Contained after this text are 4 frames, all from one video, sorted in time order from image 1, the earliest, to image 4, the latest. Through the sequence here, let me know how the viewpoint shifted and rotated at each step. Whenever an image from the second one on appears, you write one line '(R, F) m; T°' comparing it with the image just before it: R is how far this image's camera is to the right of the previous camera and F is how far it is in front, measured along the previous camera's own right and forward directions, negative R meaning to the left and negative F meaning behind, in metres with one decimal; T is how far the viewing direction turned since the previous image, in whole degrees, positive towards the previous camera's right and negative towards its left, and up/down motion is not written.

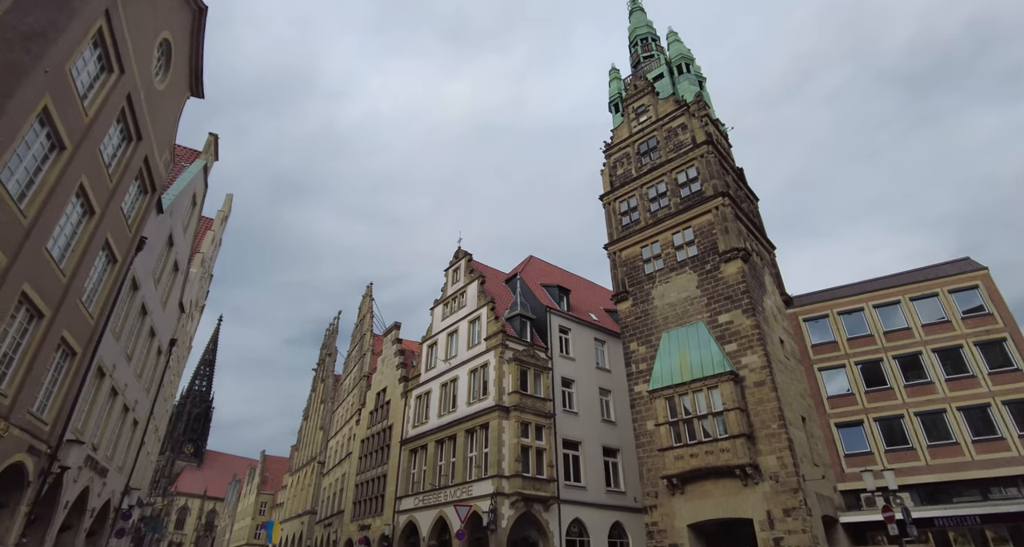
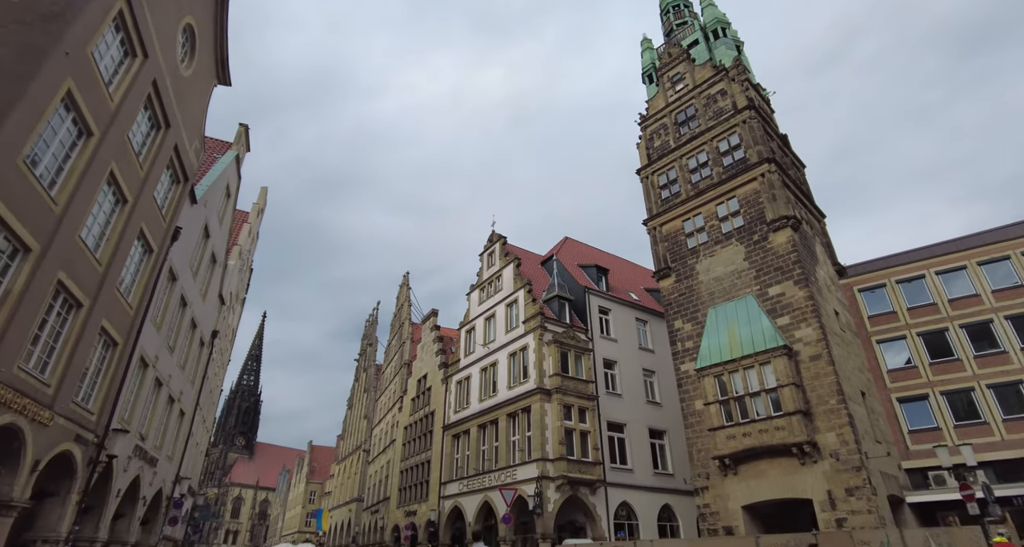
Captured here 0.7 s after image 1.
(-0.1, +0.6) m; -4°
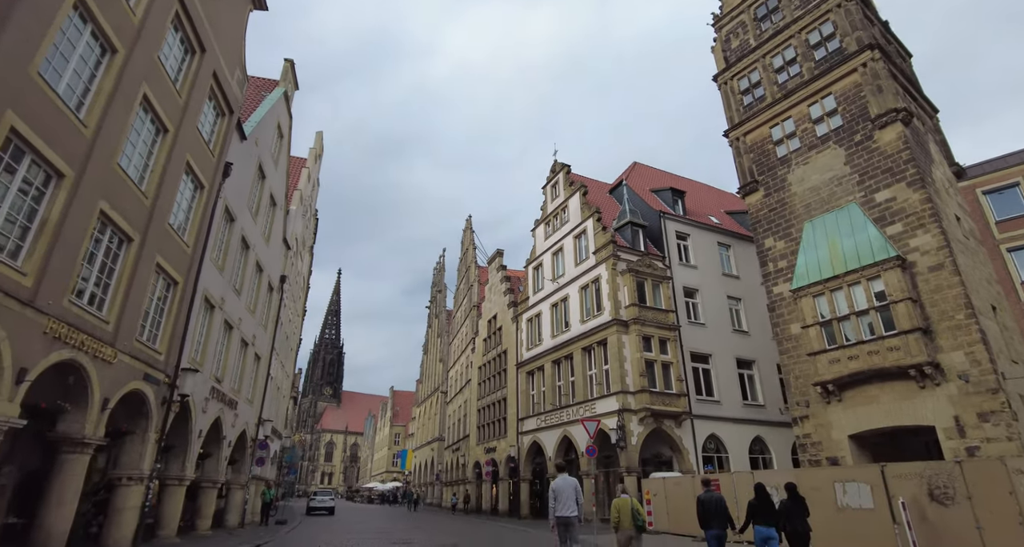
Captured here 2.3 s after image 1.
(-0.3, +1.3) m; -7°
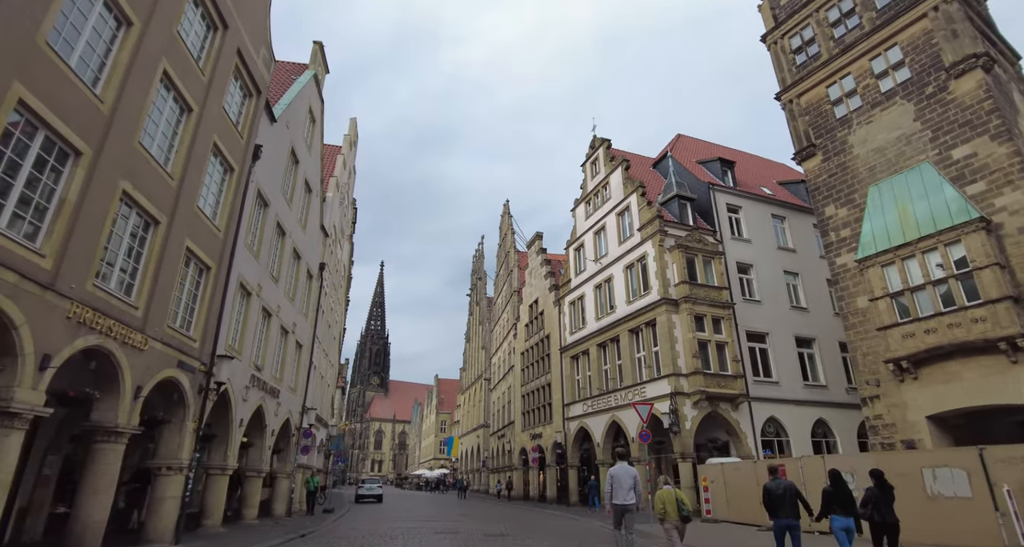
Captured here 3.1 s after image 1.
(-0.1, +0.8) m; -4°
